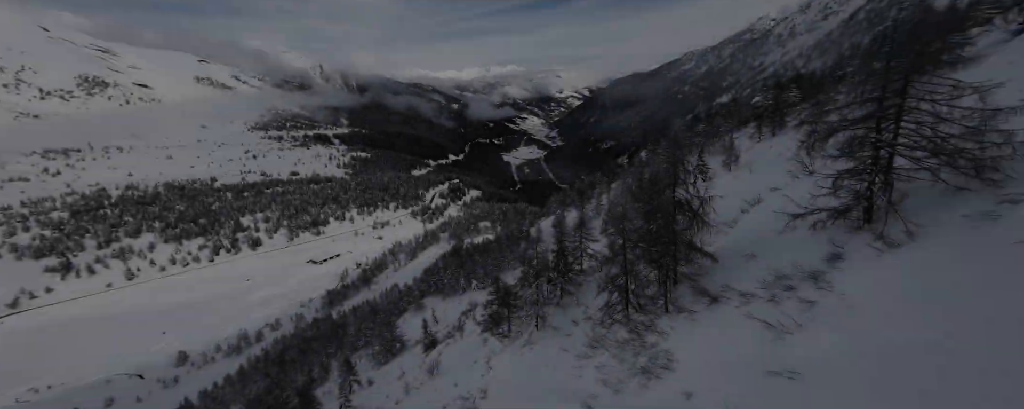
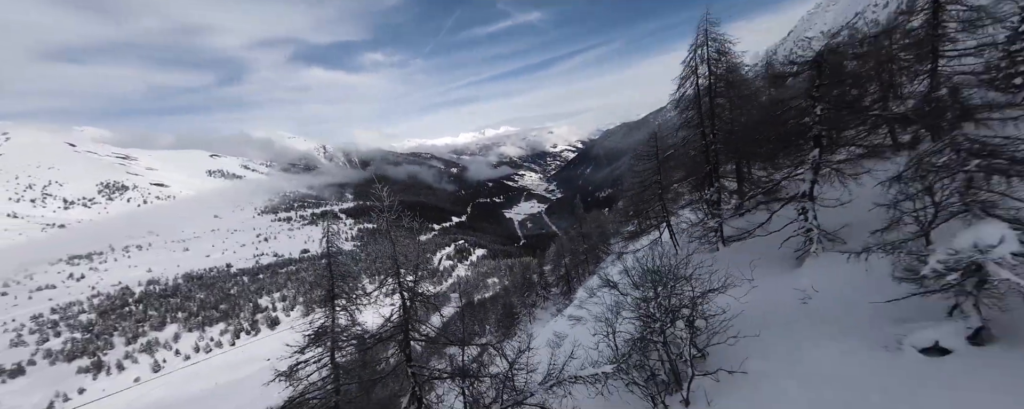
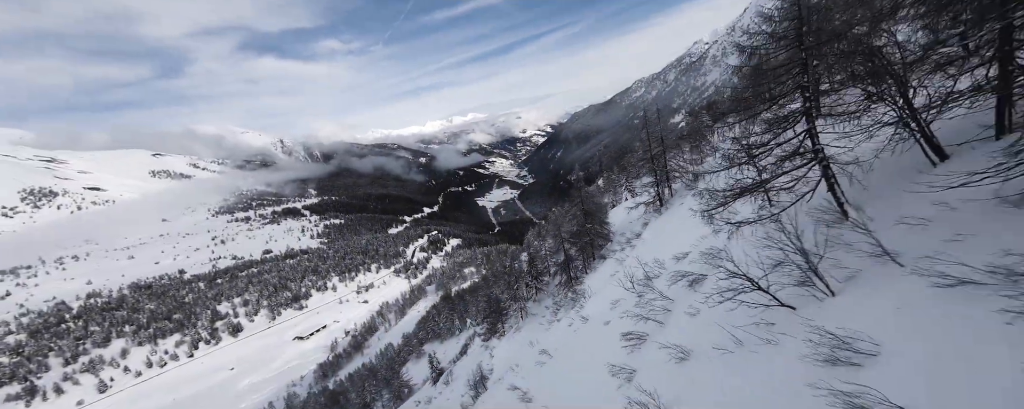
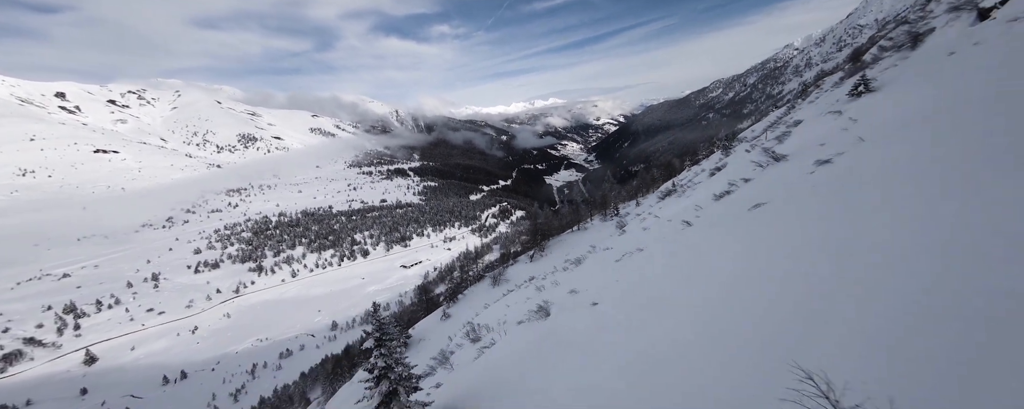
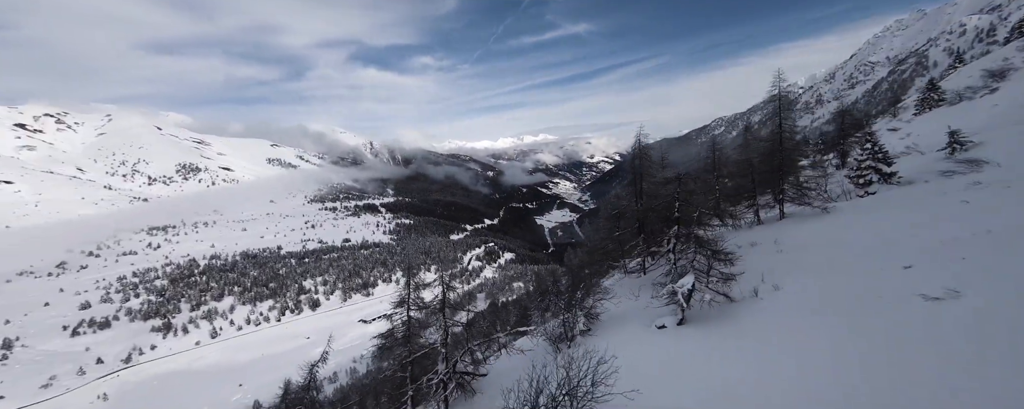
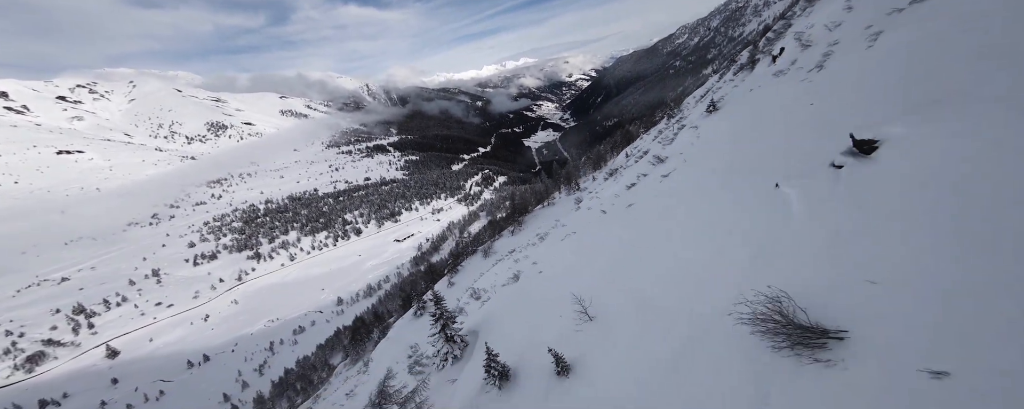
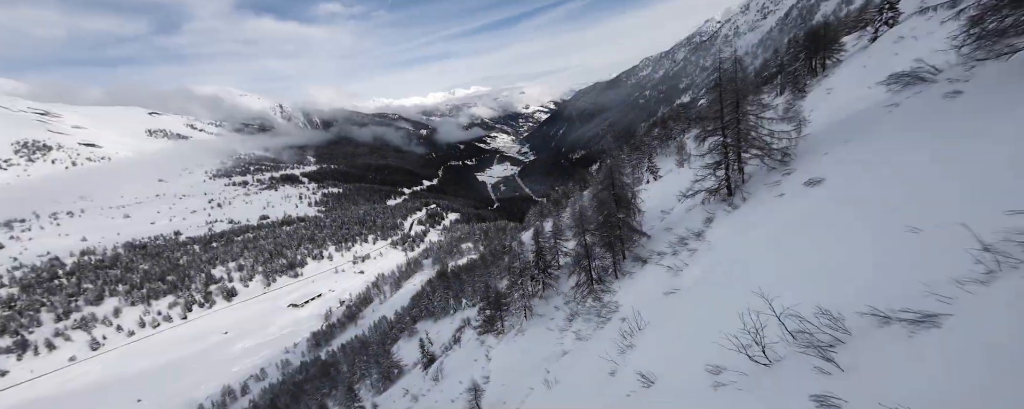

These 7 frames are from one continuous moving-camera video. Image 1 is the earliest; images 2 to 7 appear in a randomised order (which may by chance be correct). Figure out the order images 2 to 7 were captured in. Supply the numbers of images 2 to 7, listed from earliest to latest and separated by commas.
7, 3, 2, 5, 4, 6
